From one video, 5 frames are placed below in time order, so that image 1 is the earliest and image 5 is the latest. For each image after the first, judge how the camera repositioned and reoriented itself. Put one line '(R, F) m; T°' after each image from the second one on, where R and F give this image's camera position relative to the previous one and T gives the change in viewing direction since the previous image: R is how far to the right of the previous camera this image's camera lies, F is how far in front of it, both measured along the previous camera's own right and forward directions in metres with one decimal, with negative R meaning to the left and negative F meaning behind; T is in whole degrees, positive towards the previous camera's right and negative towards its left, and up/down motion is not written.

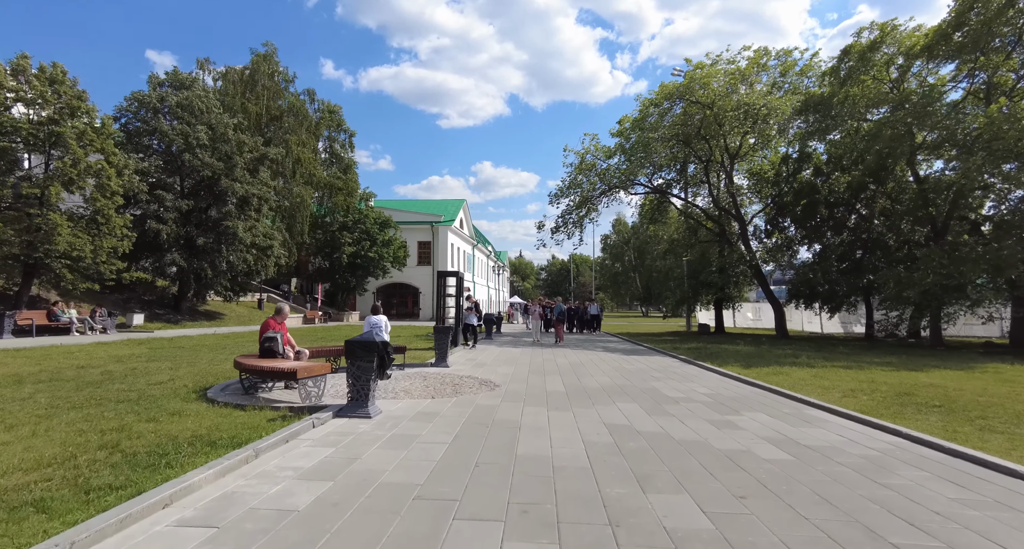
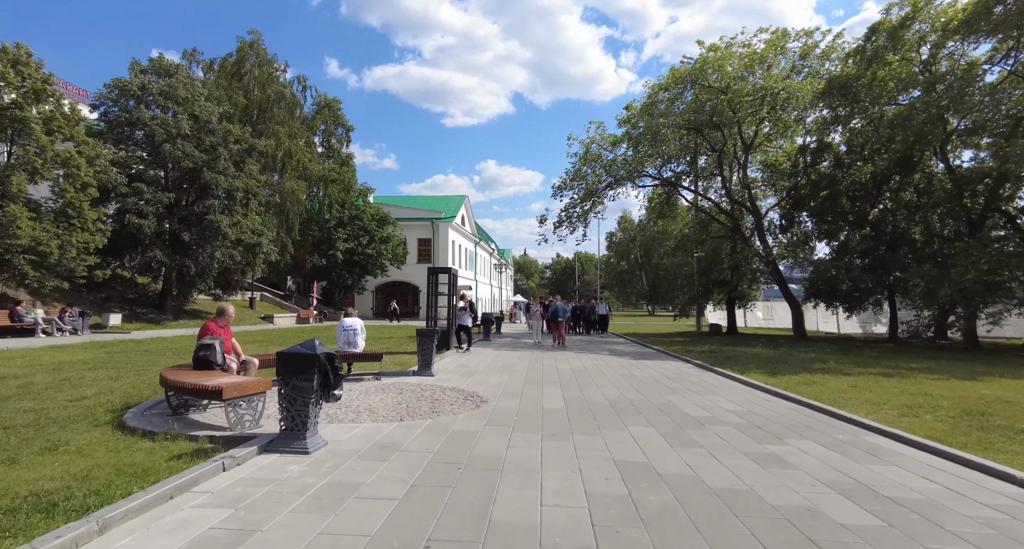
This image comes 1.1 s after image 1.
(+0.2, +1.4) m; -1°
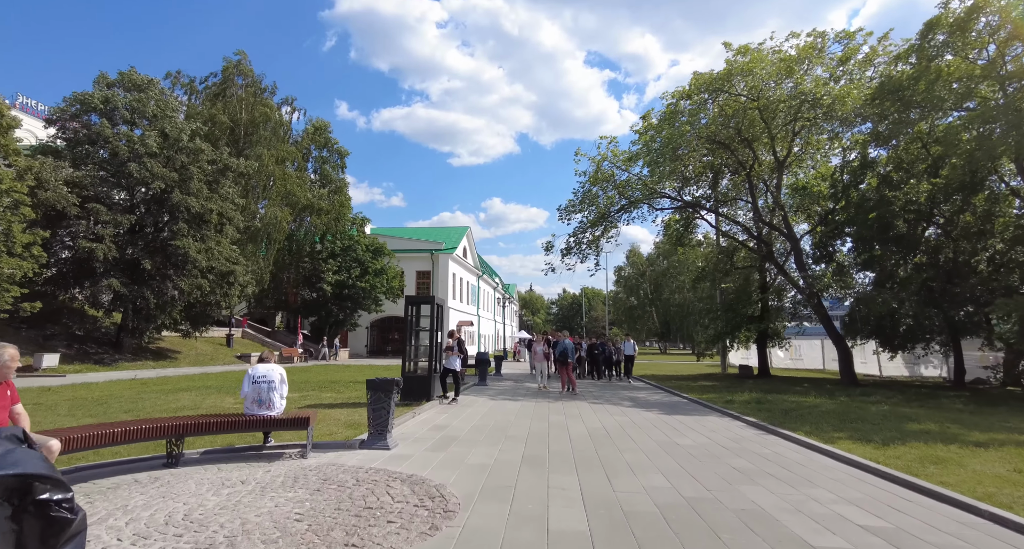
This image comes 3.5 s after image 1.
(+0.2, +3.0) m; -1°
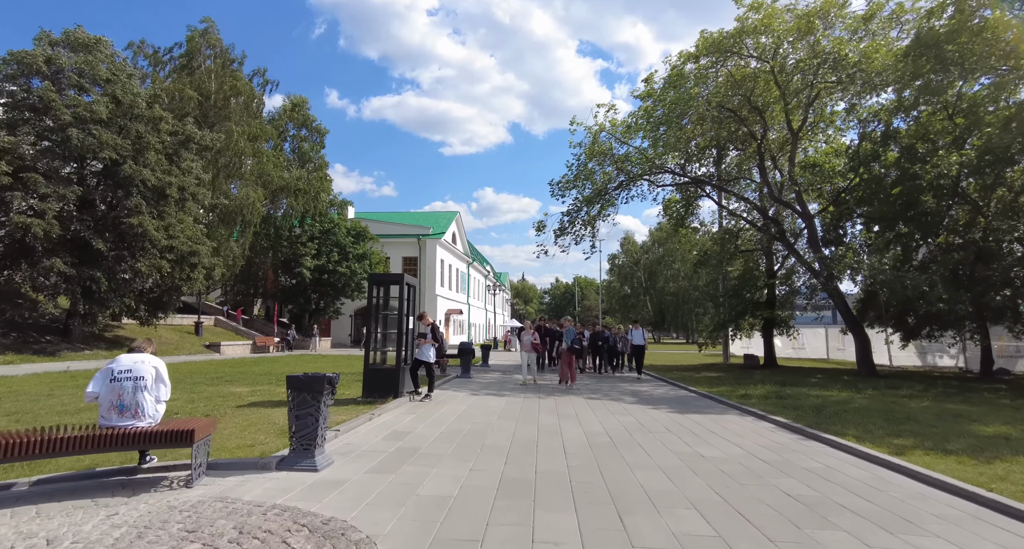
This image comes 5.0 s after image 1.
(+0.2, +1.9) m; +1°
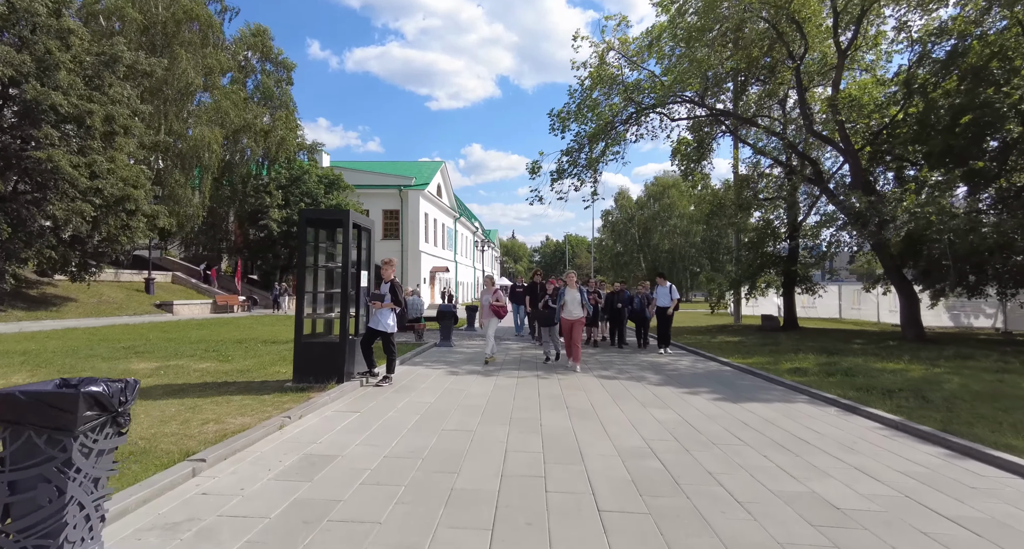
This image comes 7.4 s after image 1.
(0.0, +3.0) m; +1°
